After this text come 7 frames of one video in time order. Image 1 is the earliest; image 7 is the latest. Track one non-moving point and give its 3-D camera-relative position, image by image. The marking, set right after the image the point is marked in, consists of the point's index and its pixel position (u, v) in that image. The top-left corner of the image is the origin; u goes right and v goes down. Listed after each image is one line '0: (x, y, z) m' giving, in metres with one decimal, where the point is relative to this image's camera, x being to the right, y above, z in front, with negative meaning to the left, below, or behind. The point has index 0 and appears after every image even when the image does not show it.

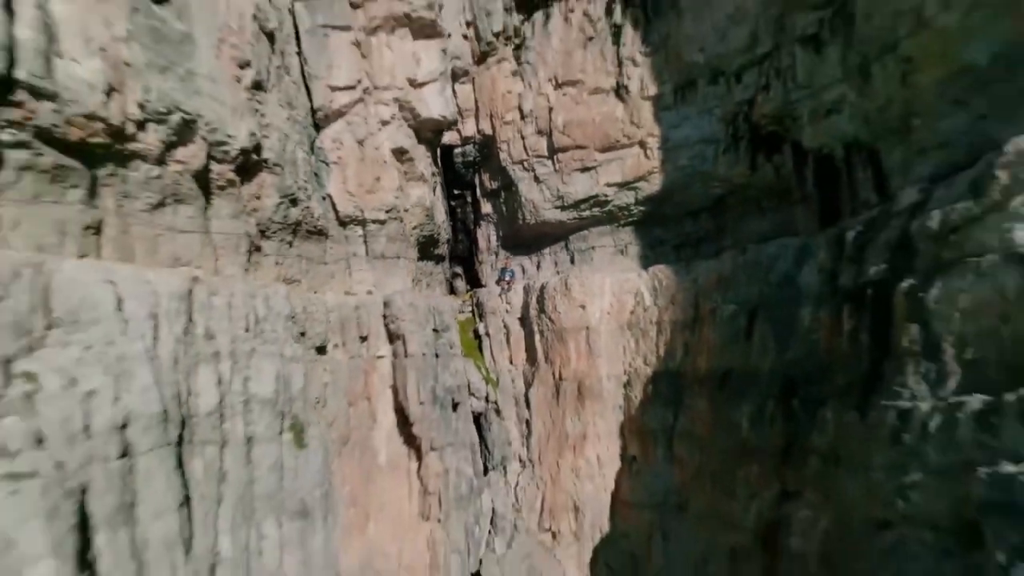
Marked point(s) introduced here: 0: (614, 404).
0: (+0.5, -0.5, +3.6) m
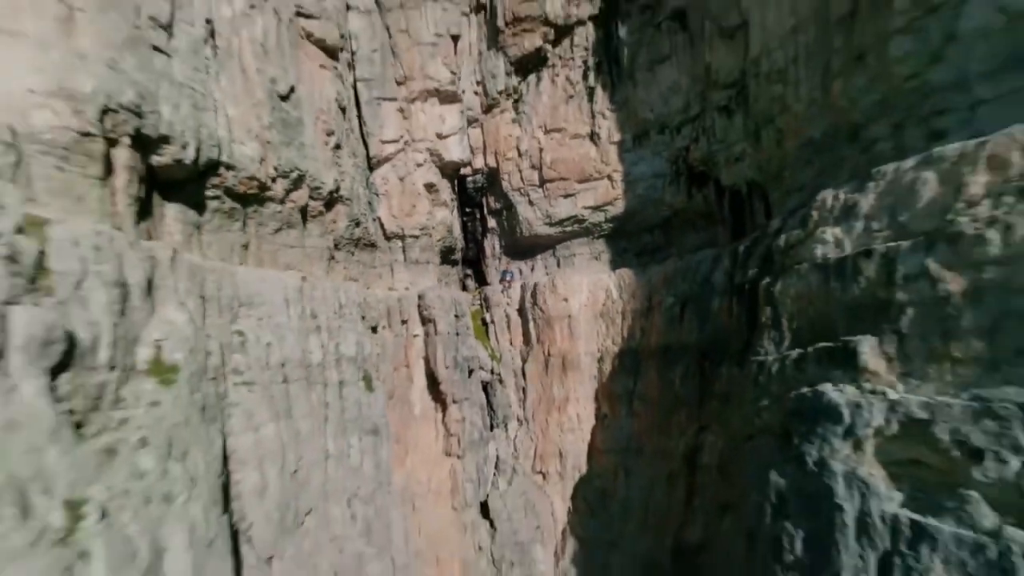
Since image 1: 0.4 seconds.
0: (+0.5, -0.5, +4.9) m
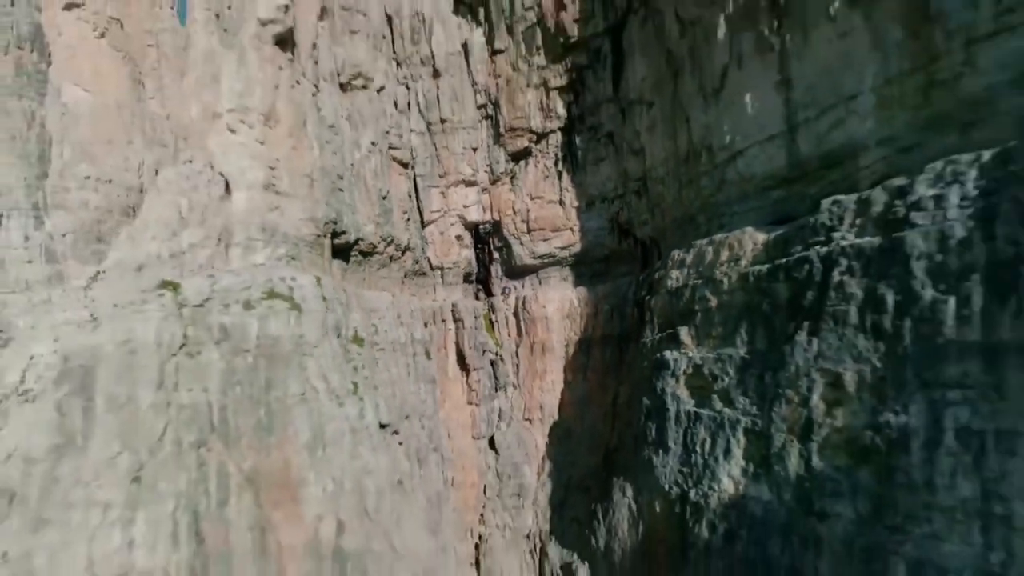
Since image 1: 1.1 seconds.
0: (+0.5, -0.6, +7.9) m
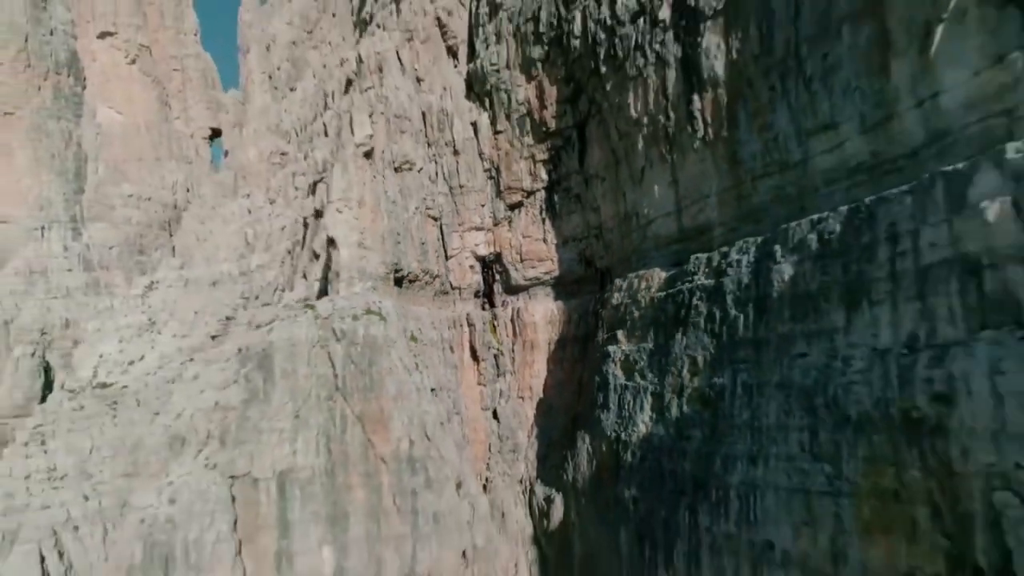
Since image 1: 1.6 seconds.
0: (+0.4, -0.8, +11.2) m
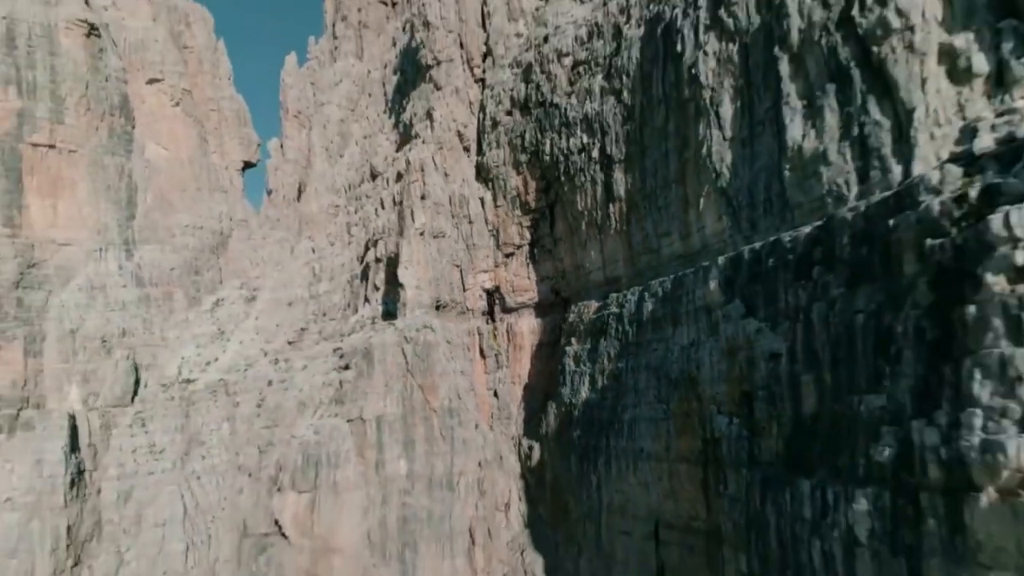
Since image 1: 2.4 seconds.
0: (+0.3, -1.2, +17.1) m
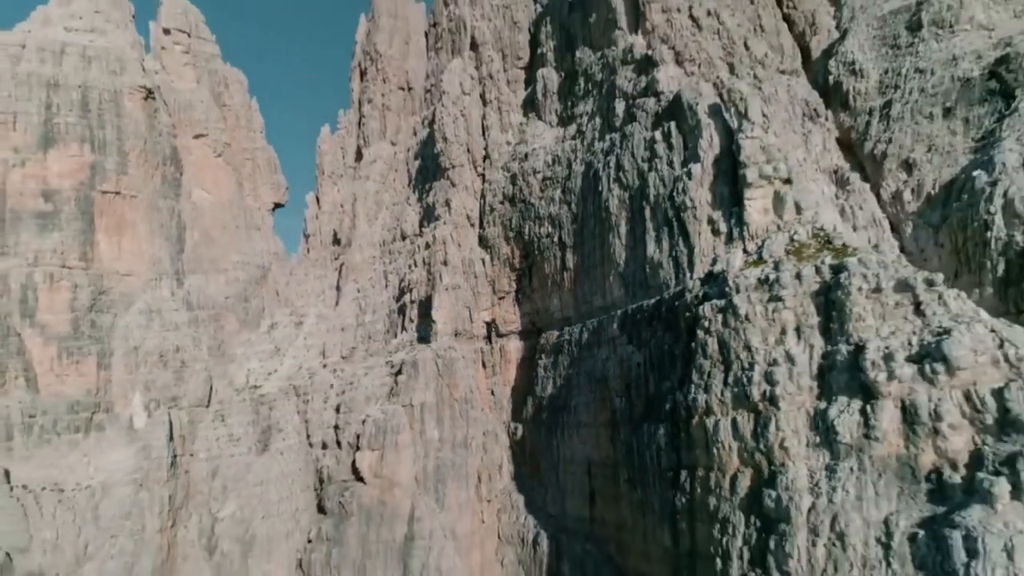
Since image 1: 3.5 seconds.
0: (+0.1, -2.2, +25.5) m
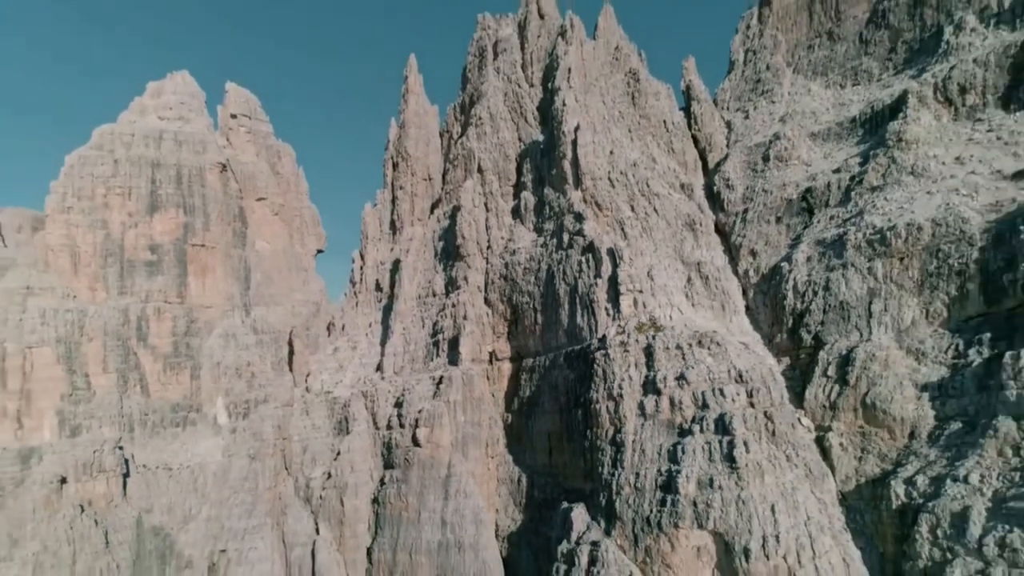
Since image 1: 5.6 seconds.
0: (-0.3, -4.3, +41.7) m
